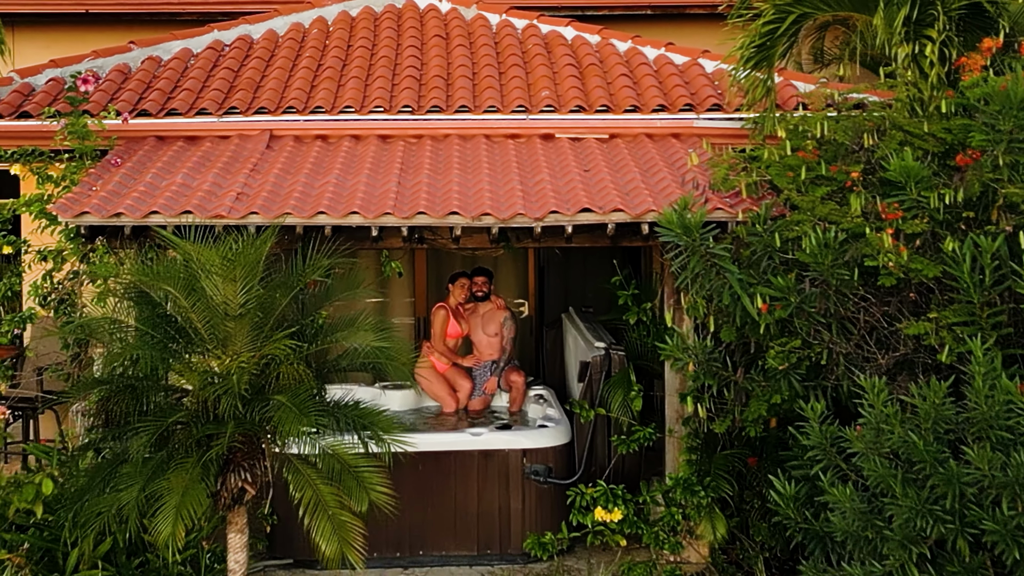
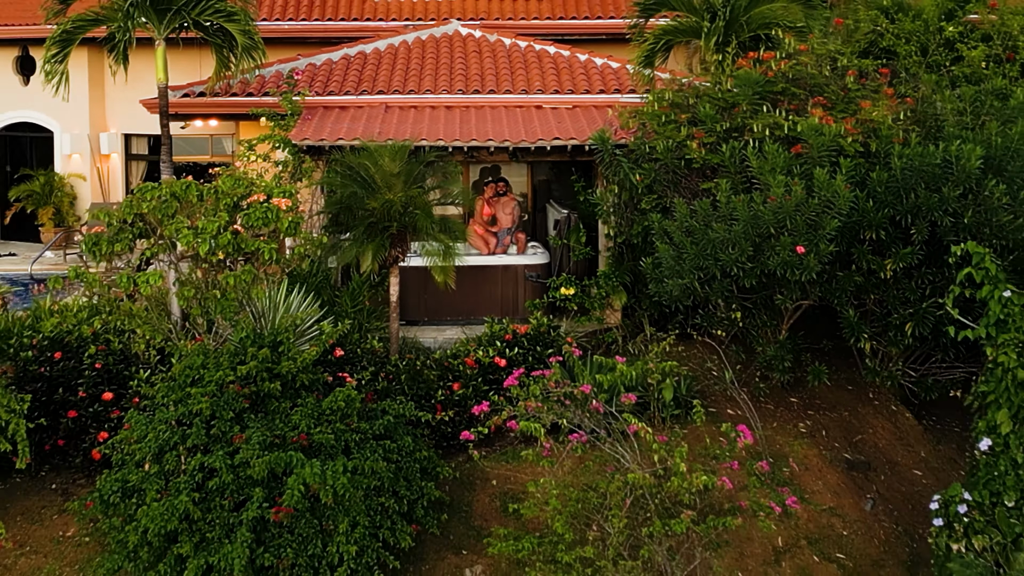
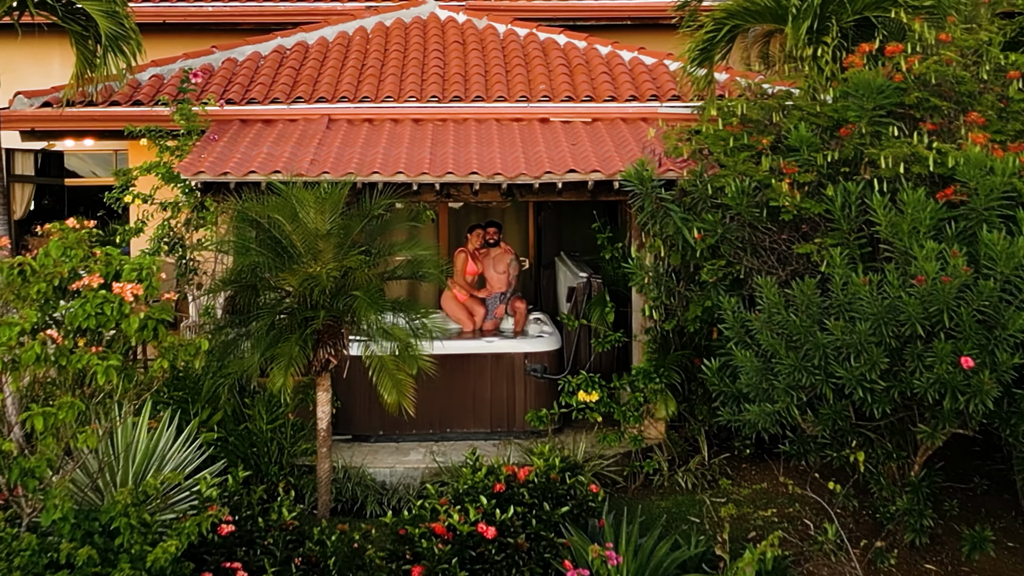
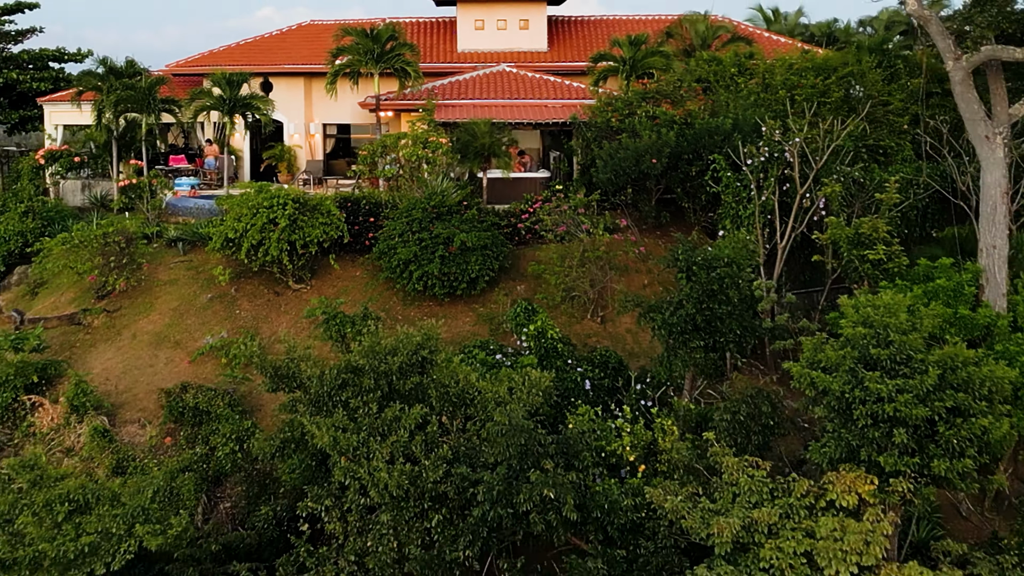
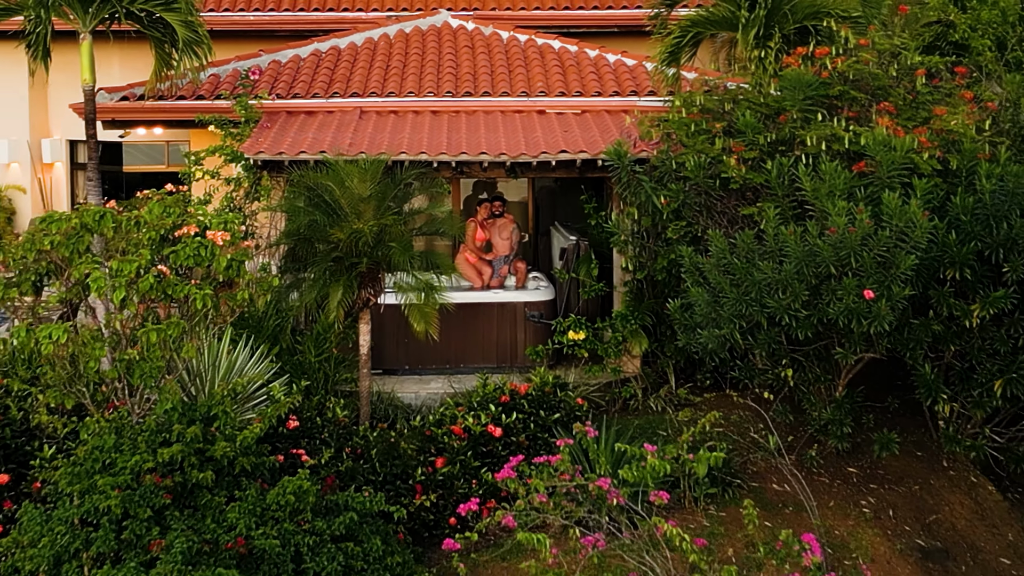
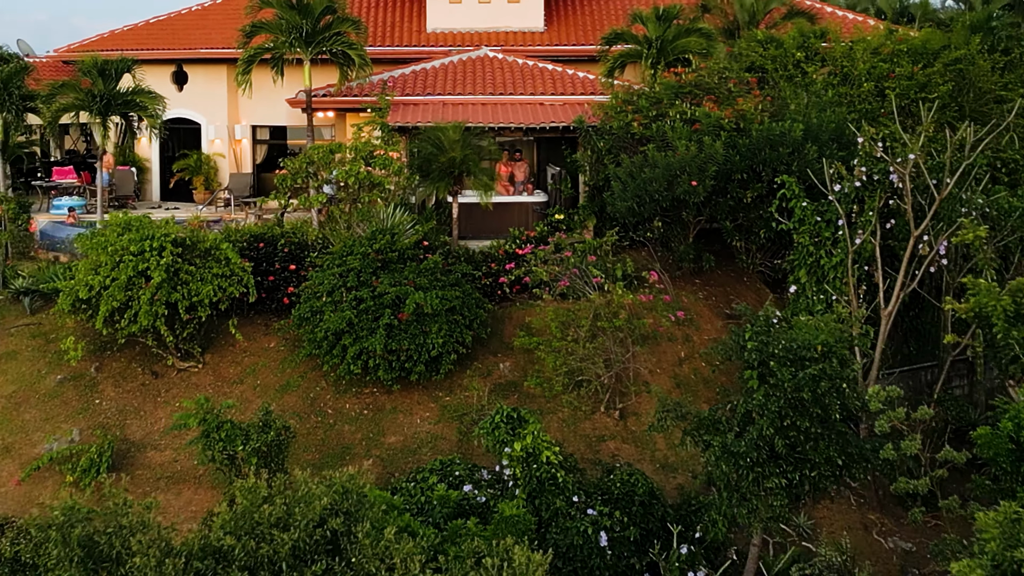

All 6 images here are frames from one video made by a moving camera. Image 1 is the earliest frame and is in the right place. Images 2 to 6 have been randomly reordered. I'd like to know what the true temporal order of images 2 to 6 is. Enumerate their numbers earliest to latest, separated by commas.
3, 5, 2, 6, 4
